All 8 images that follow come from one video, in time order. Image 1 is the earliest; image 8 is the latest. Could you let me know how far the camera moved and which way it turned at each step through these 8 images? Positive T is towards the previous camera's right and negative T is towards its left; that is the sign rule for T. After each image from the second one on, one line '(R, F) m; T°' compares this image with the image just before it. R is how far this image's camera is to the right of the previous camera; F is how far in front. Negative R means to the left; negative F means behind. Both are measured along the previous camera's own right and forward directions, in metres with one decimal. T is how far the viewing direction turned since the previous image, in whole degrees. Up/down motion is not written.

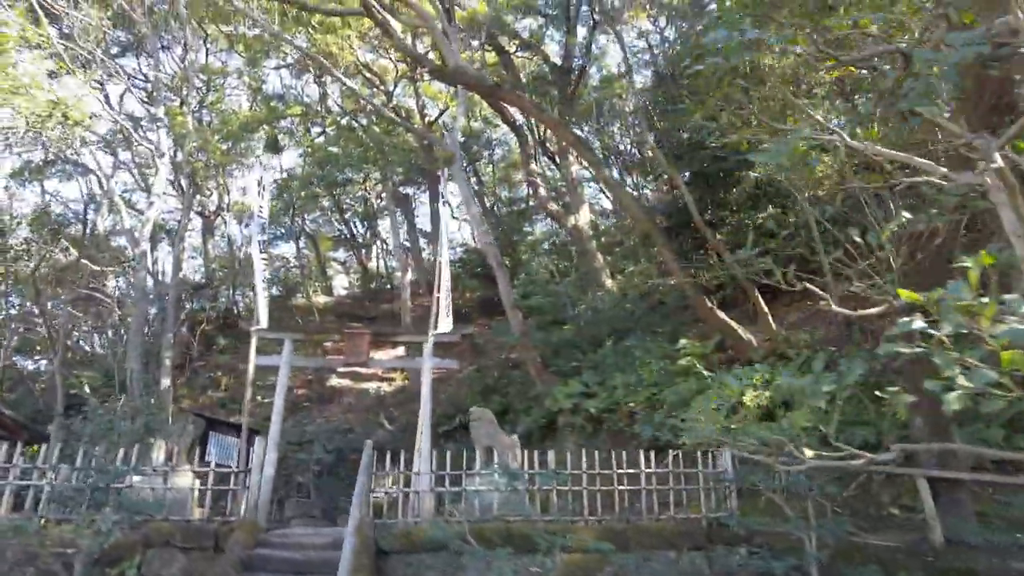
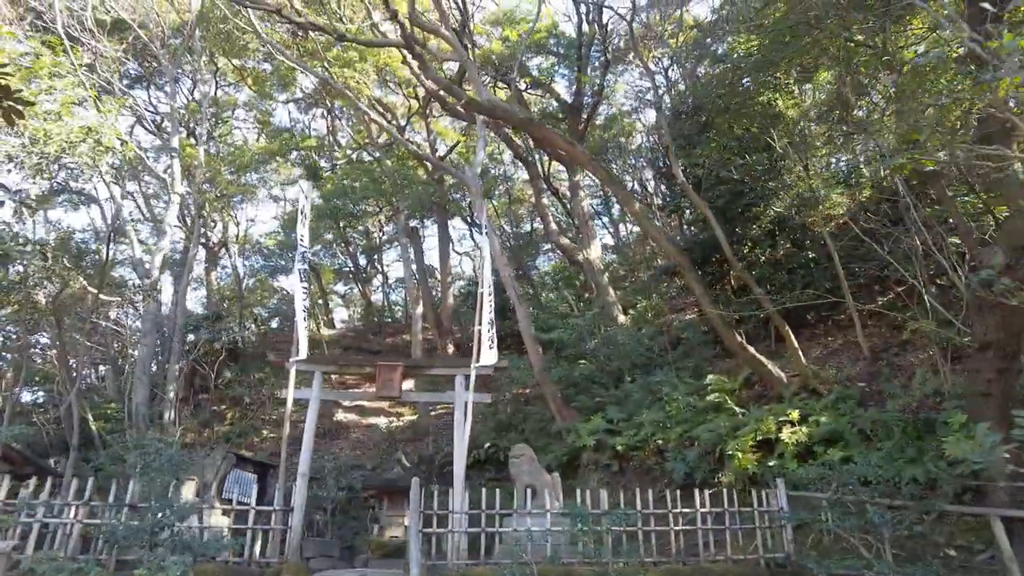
(-0.4, +0.1) m; +1°
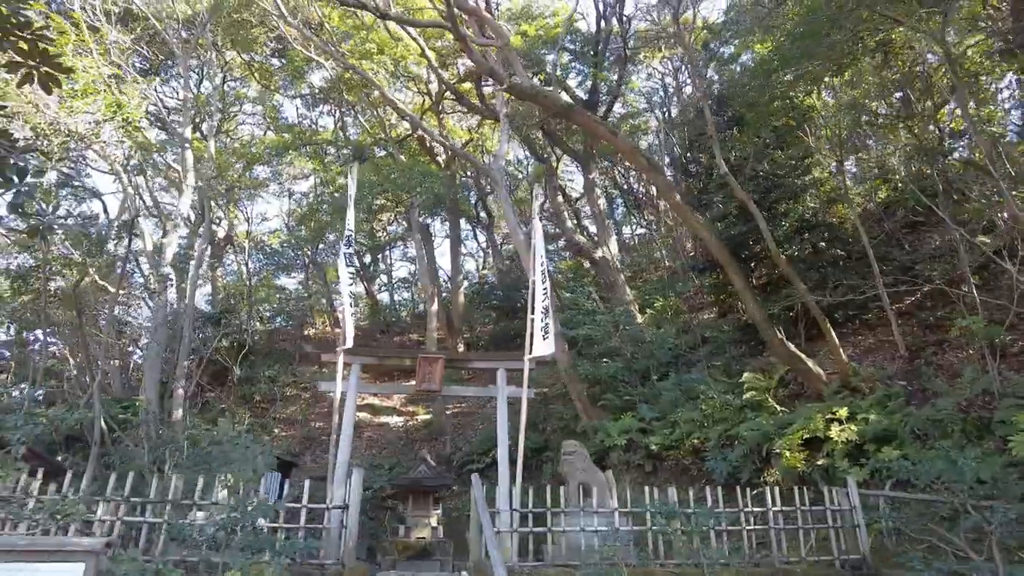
(-0.5, +0.2) m; +1°
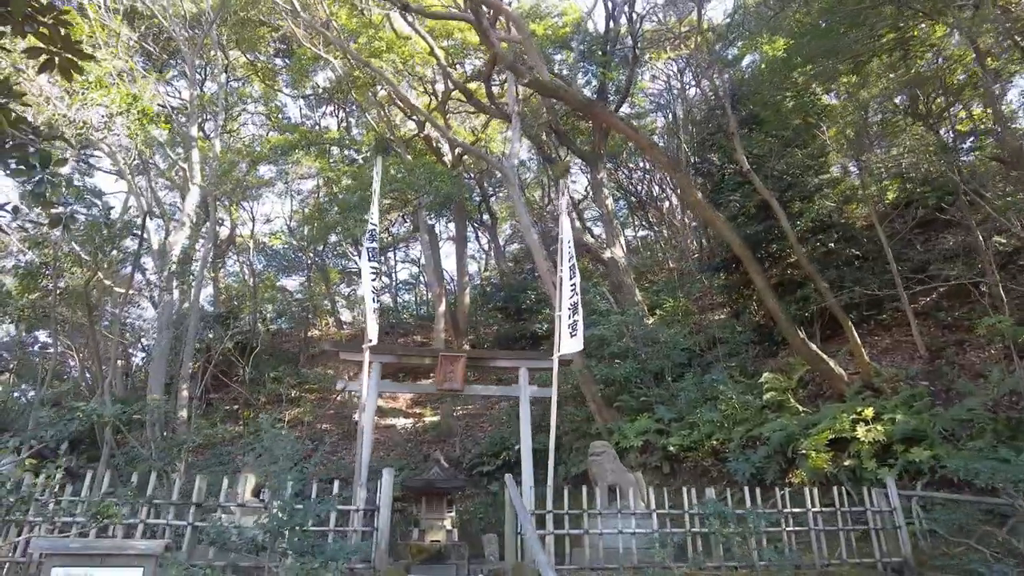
(-0.2, +0.1) m; 0°
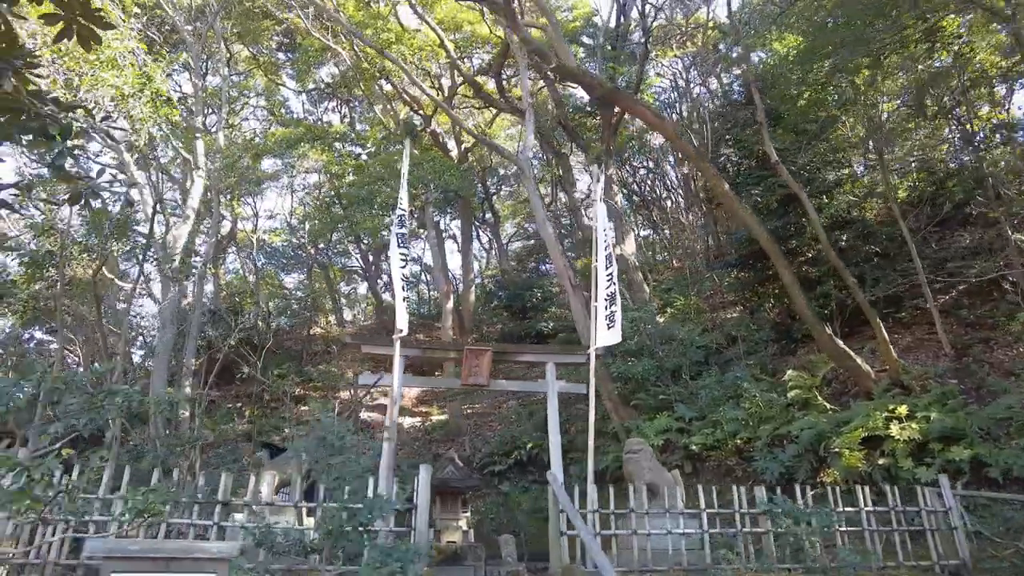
(-0.3, +0.2) m; 0°
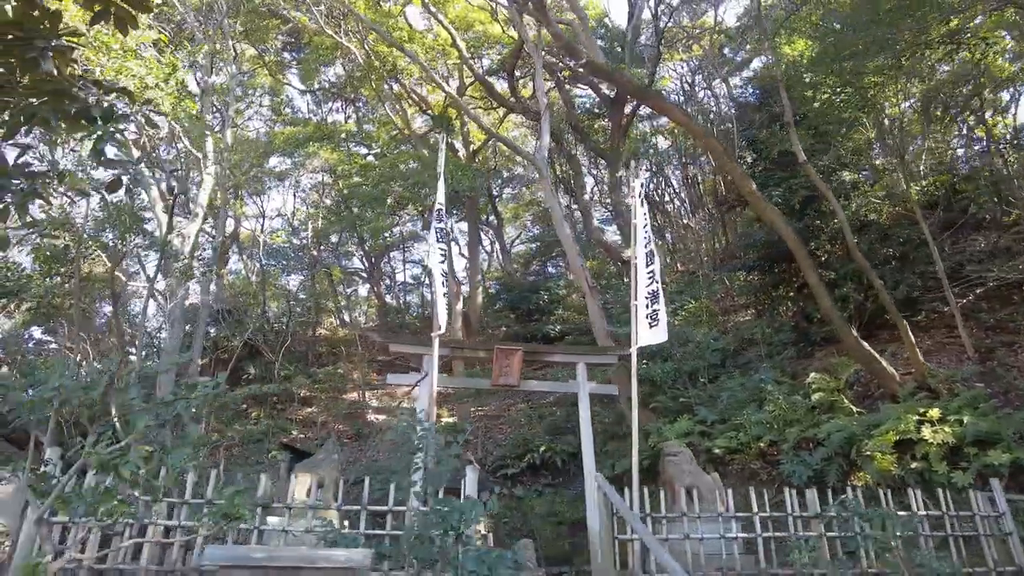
(-0.3, +0.1) m; 0°
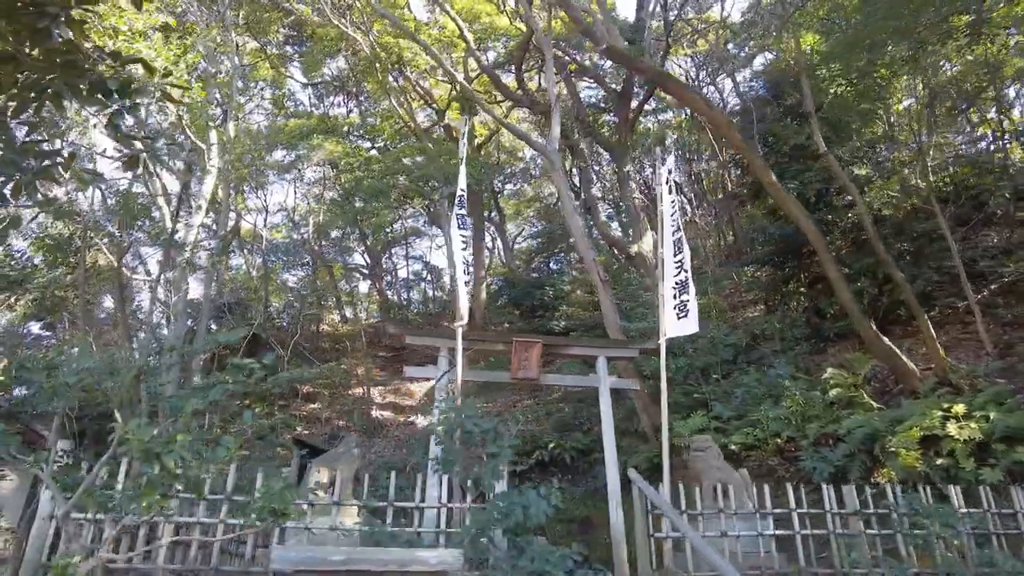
(-0.2, +0.1) m; 0°
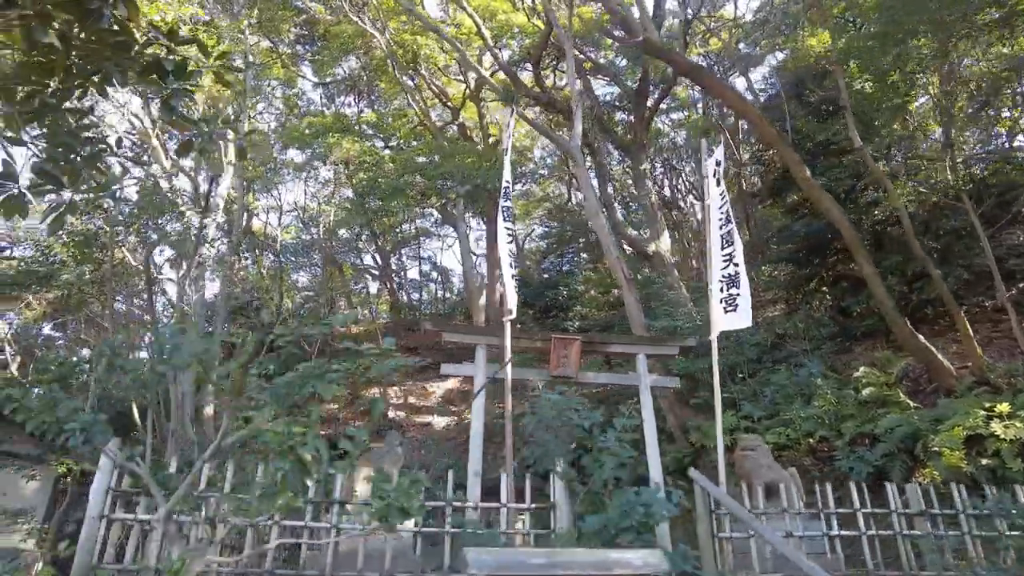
(-0.3, +0.1) m; 0°
